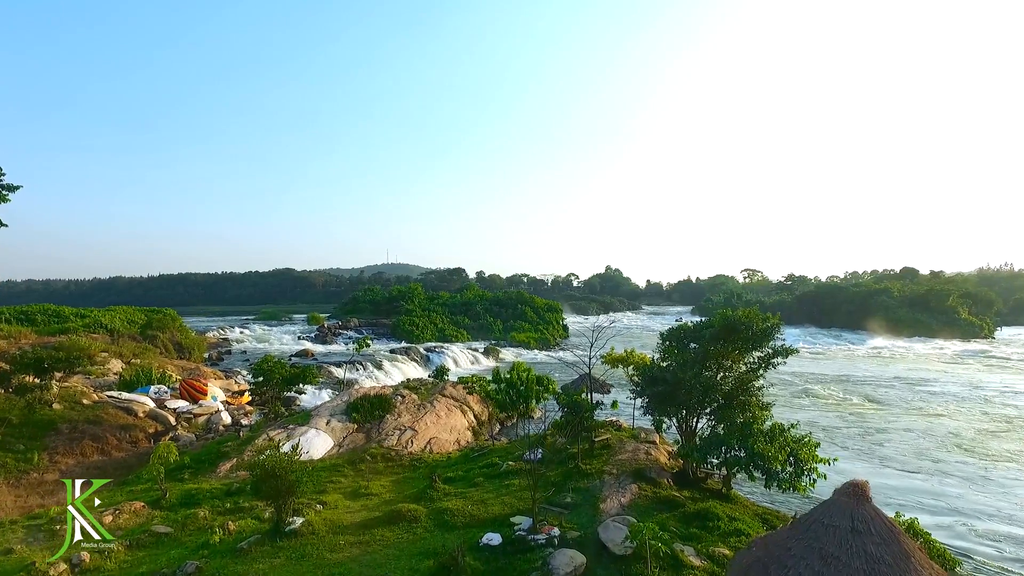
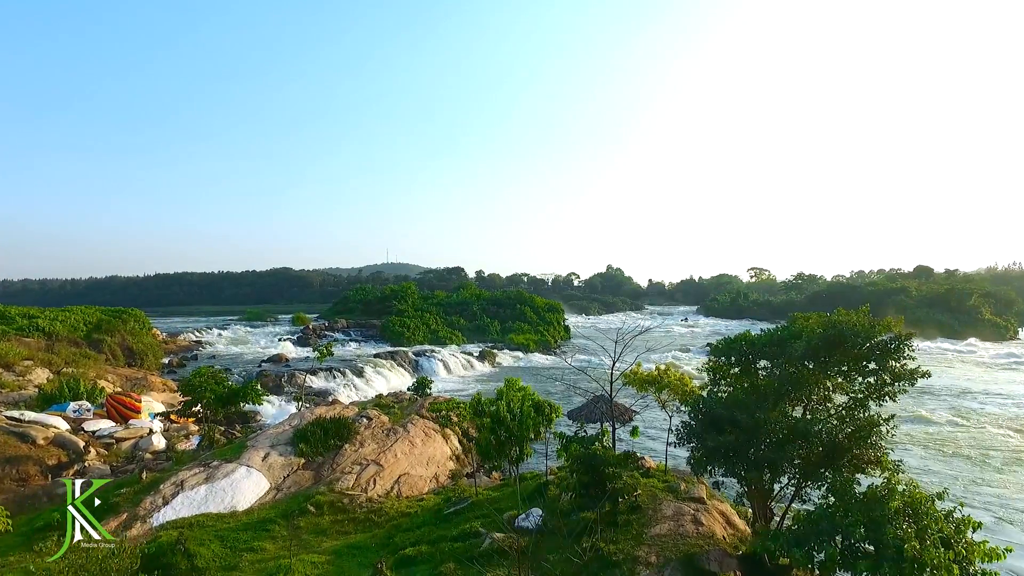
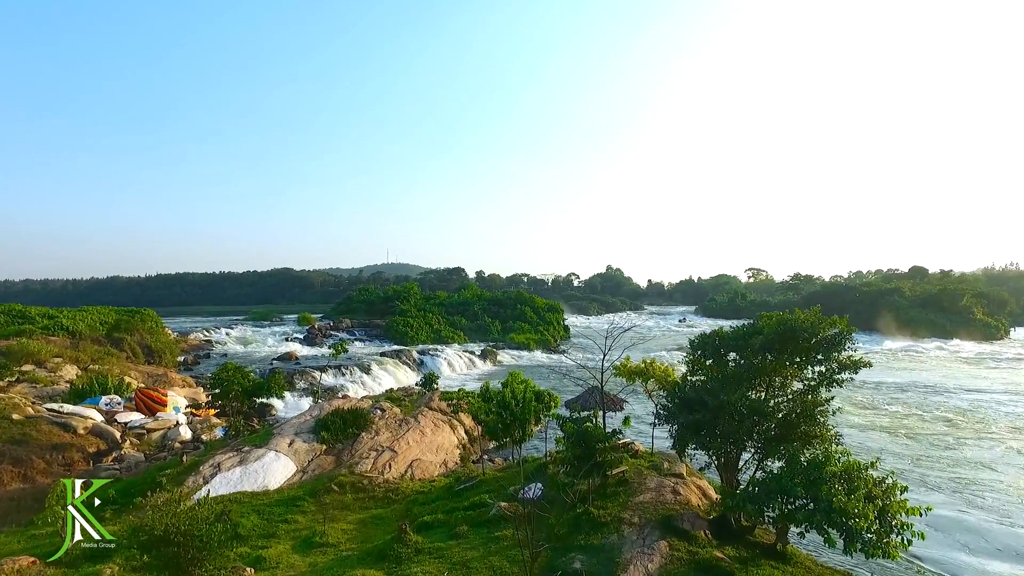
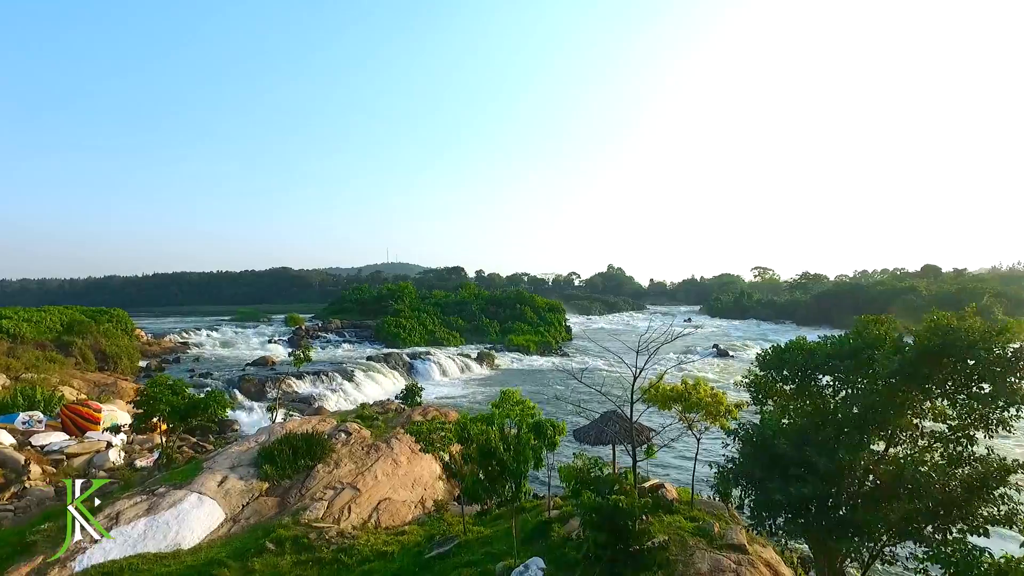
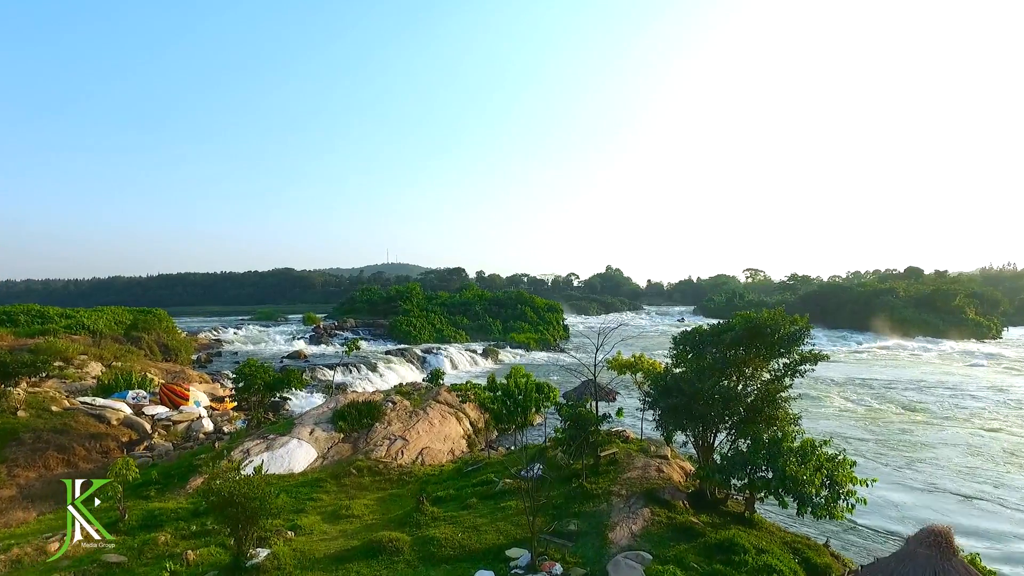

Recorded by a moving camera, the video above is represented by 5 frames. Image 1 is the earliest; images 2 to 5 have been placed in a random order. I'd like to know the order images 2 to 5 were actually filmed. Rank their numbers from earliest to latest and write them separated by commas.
5, 3, 2, 4
